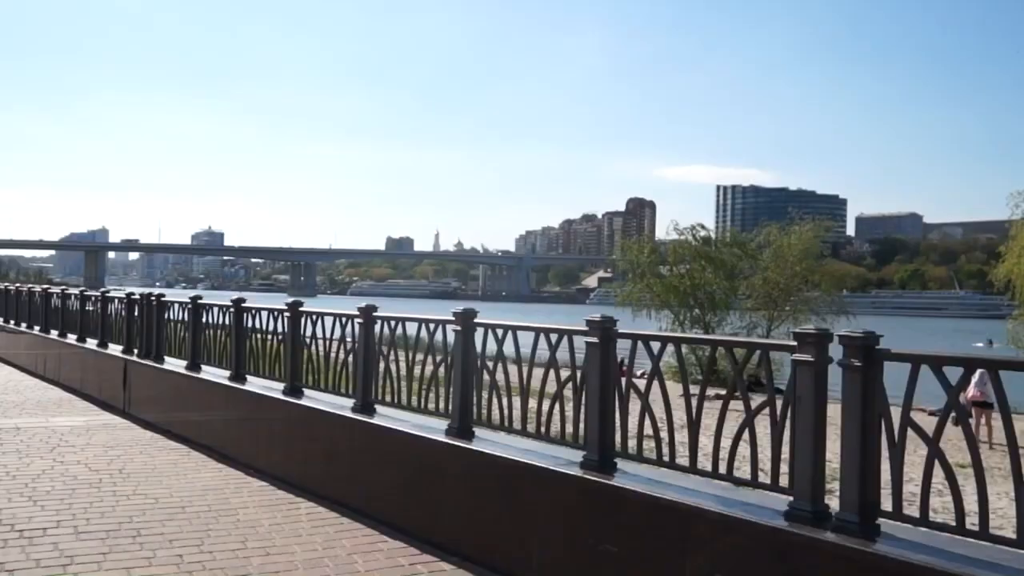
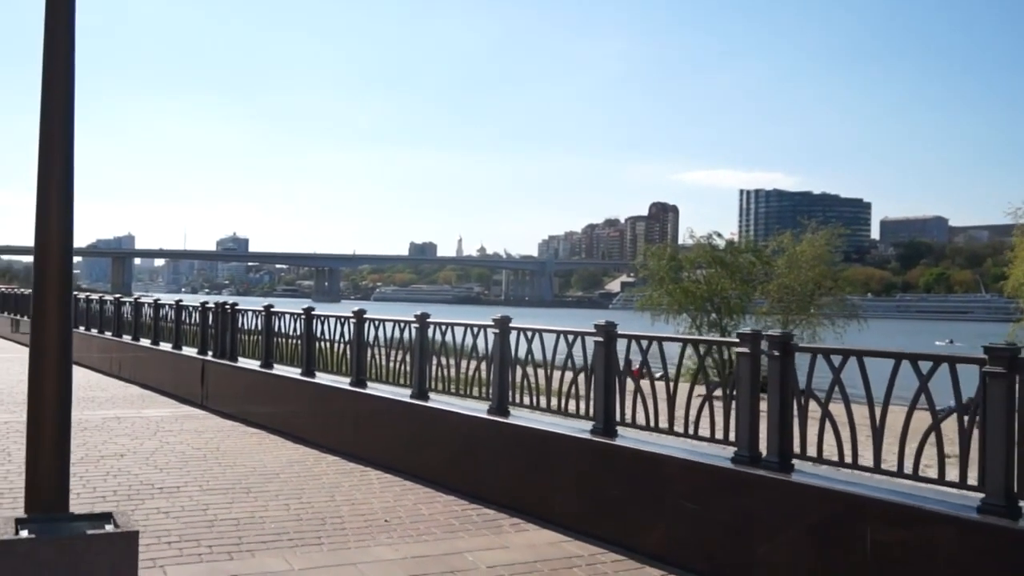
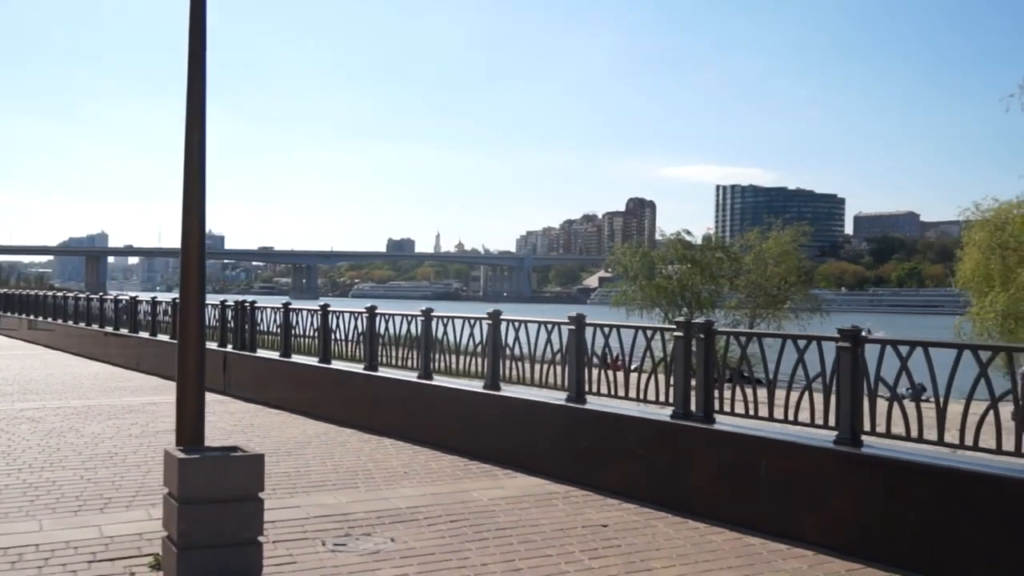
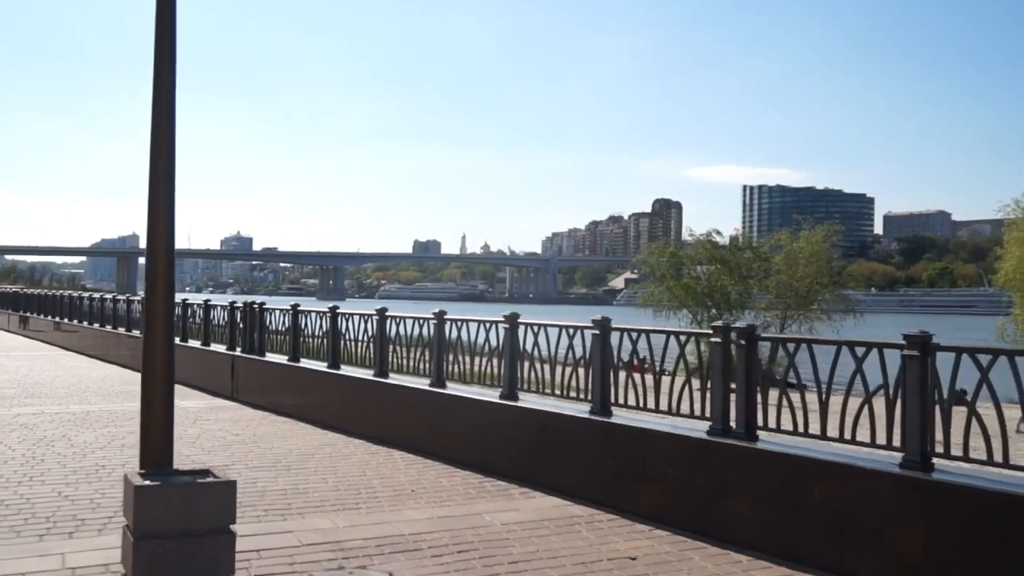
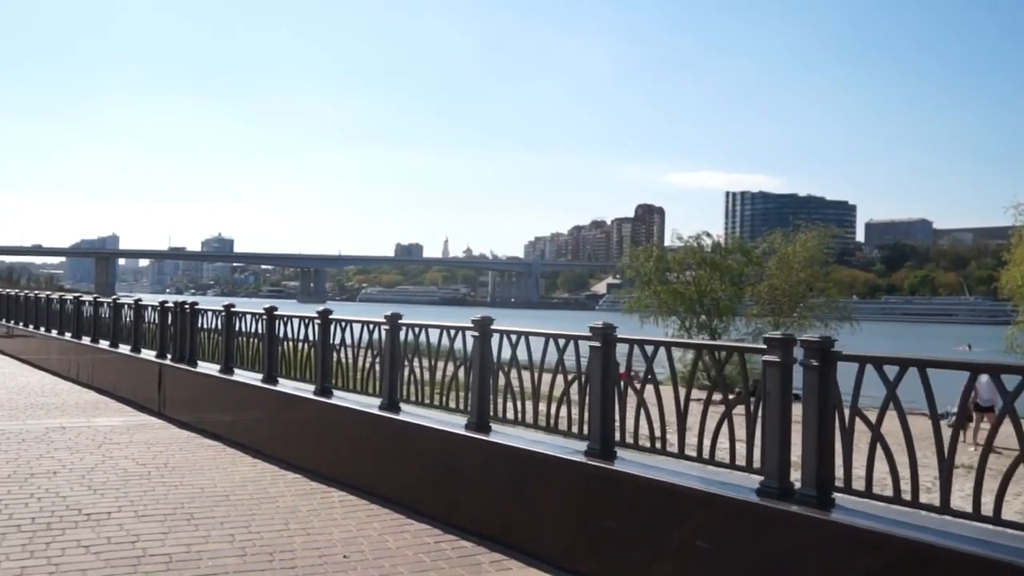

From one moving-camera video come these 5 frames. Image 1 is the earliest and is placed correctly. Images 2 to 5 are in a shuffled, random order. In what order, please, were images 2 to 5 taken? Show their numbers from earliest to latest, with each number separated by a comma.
5, 2, 4, 3
